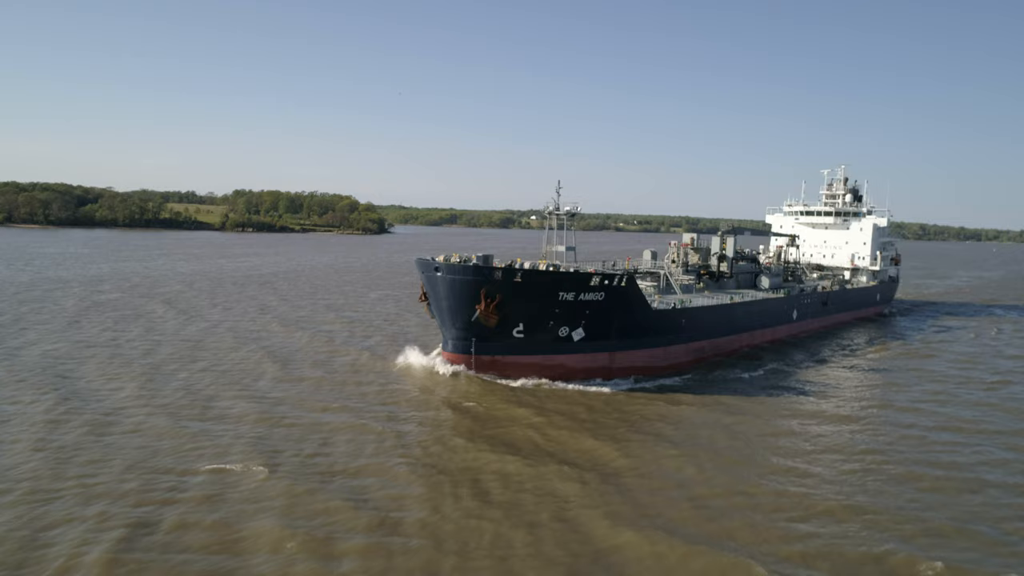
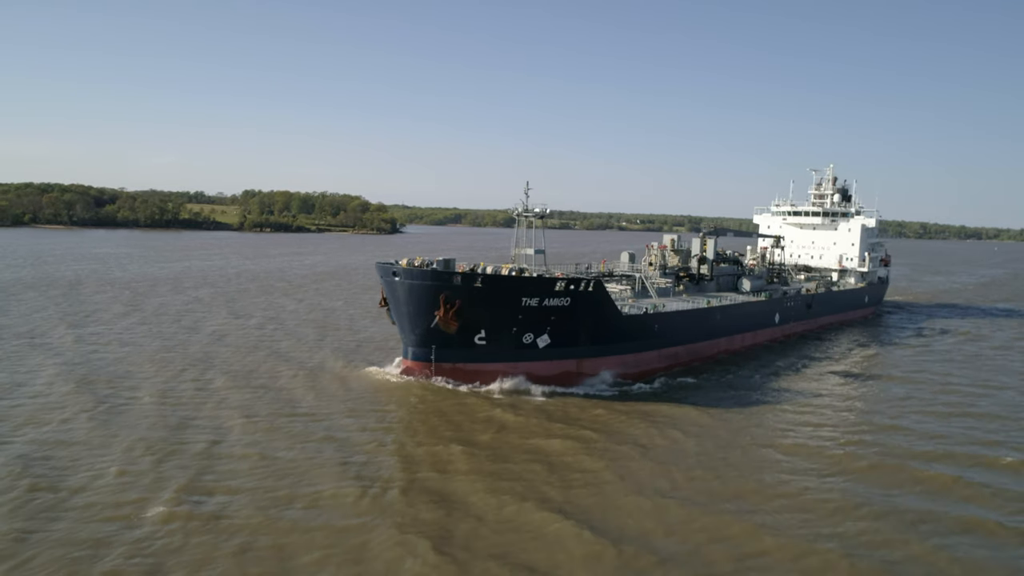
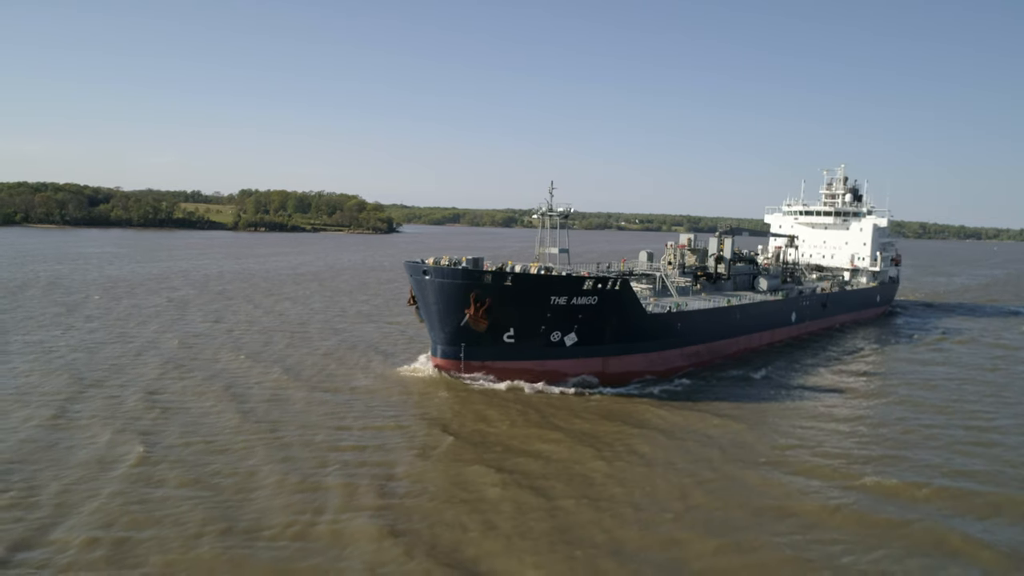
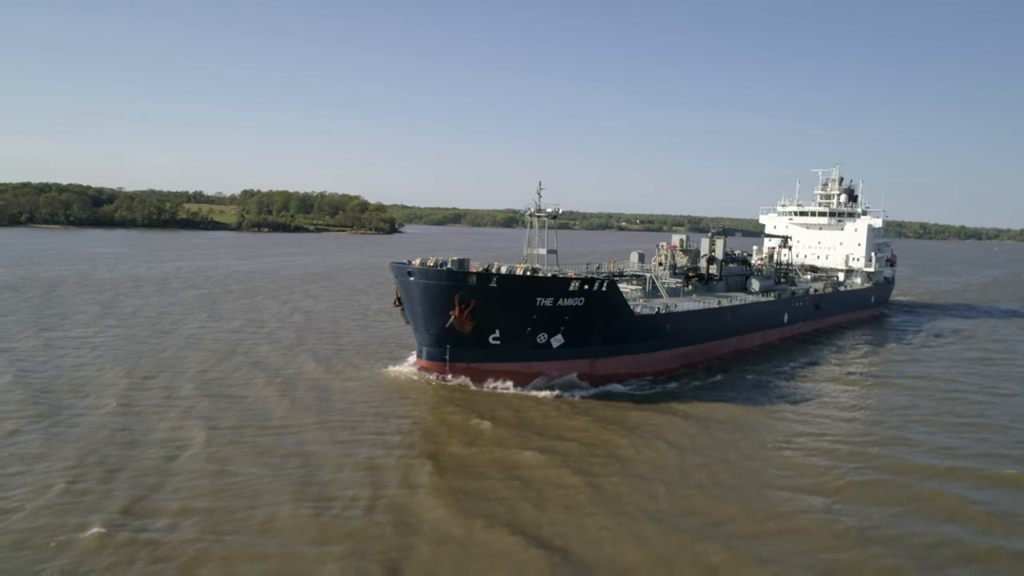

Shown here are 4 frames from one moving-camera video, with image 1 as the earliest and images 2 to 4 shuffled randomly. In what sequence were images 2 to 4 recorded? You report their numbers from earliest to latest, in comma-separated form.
3, 4, 2
